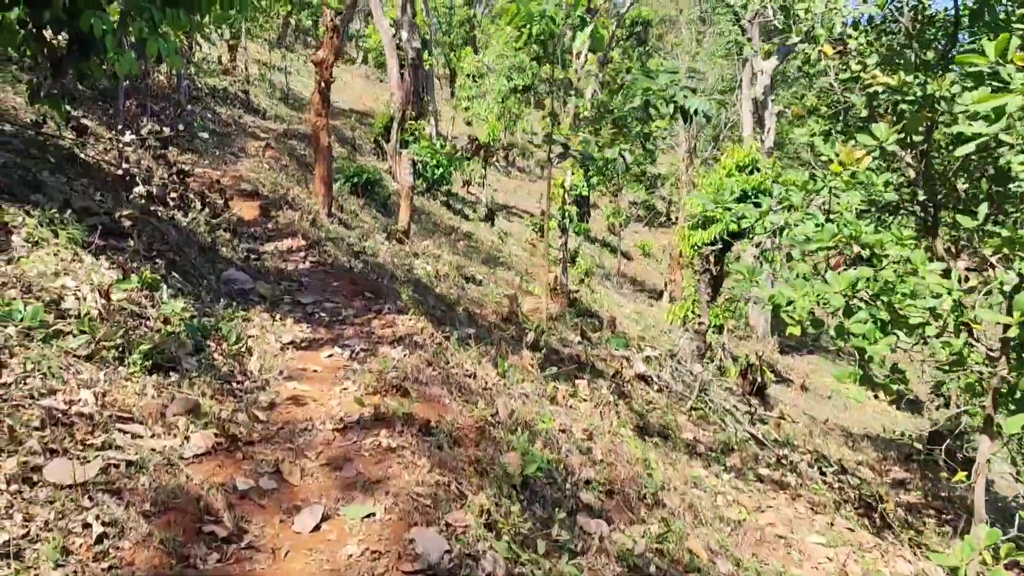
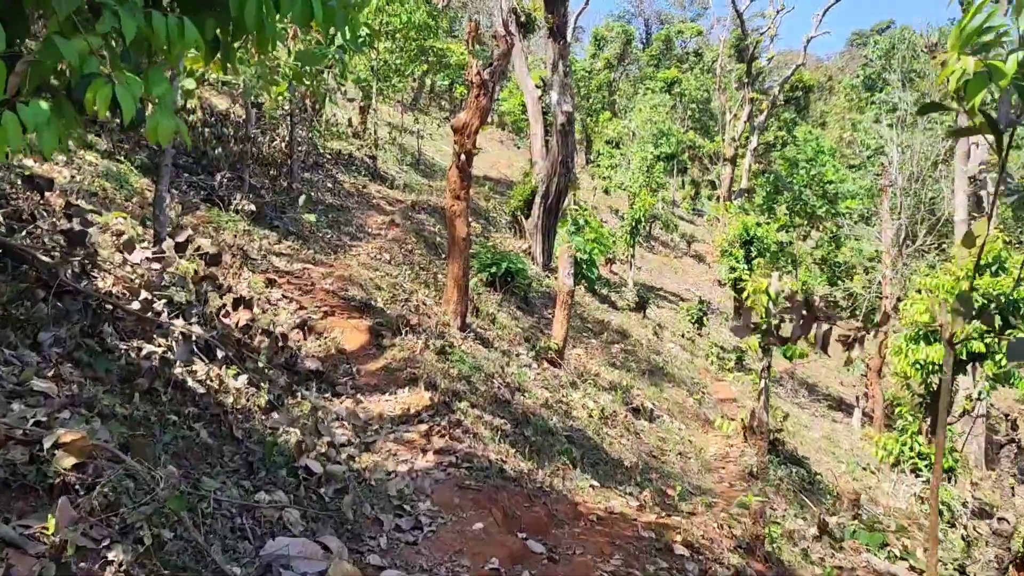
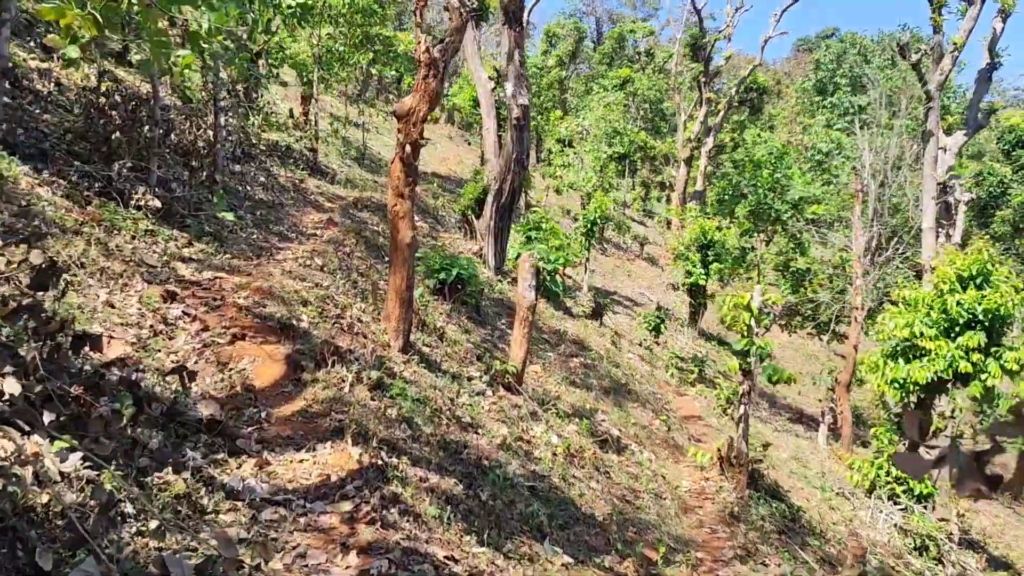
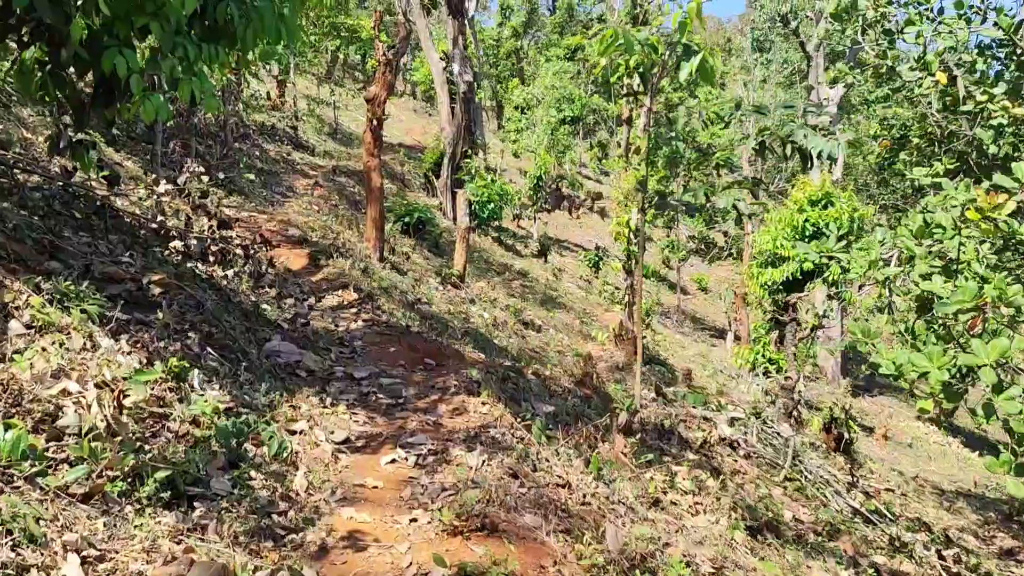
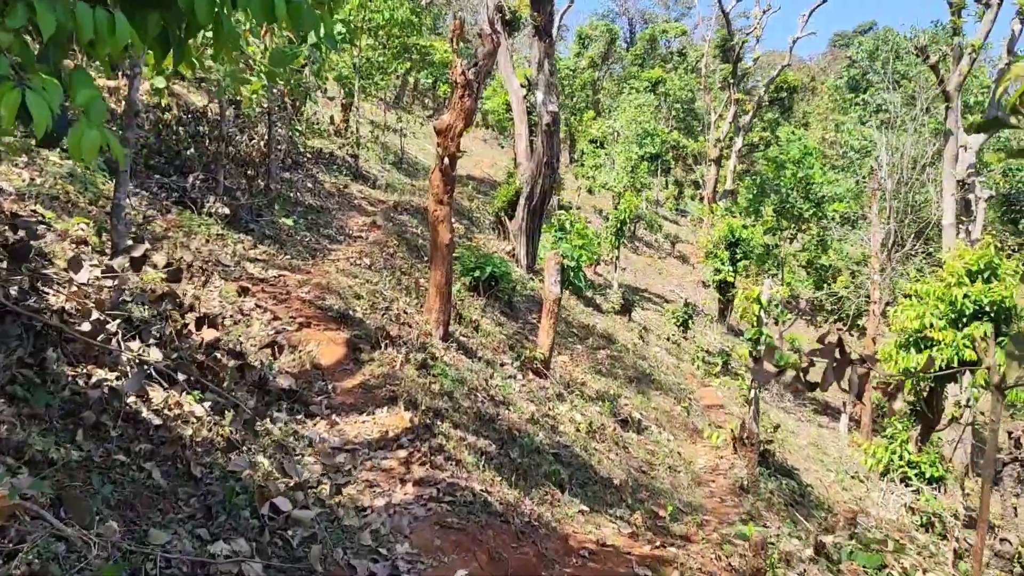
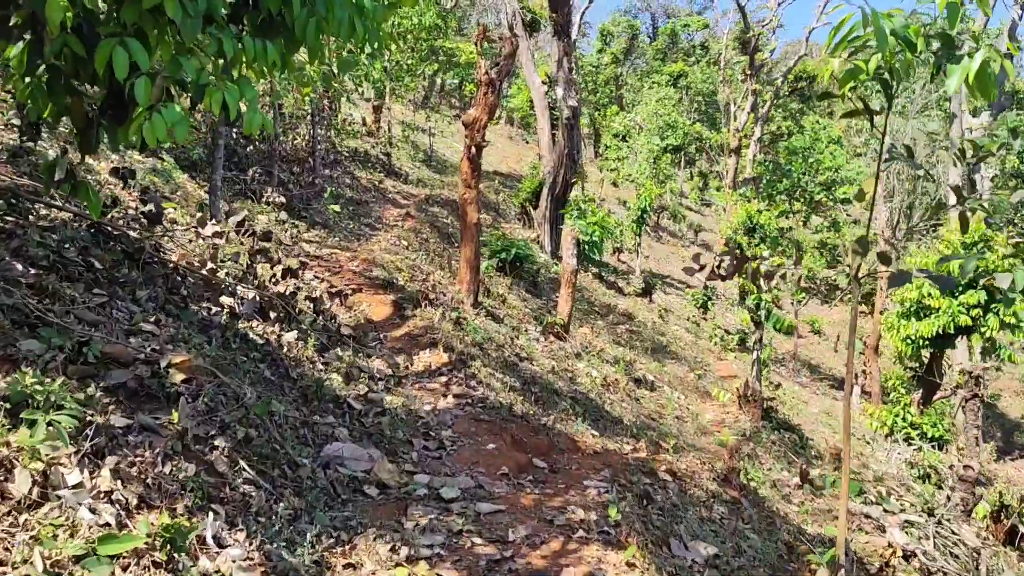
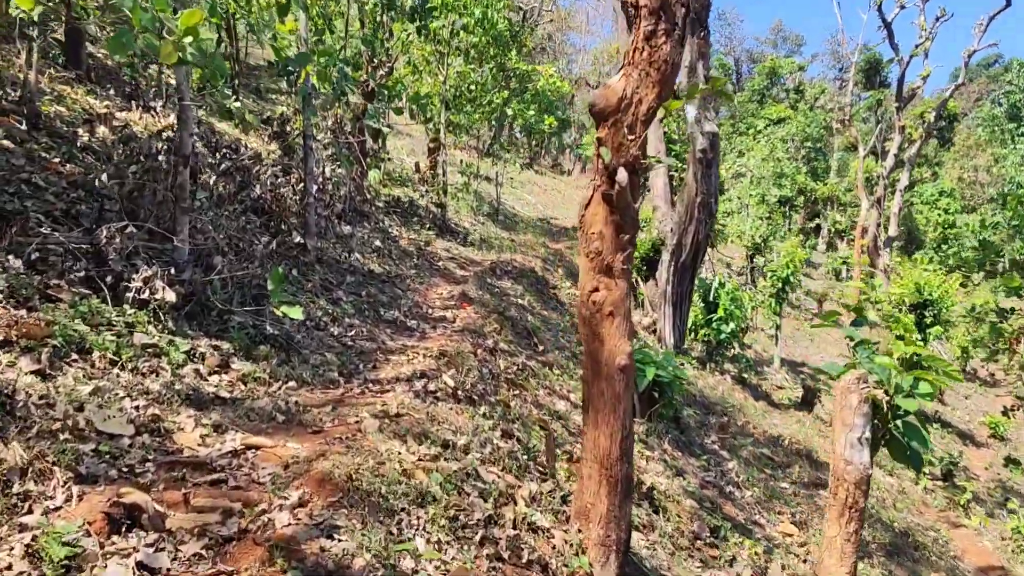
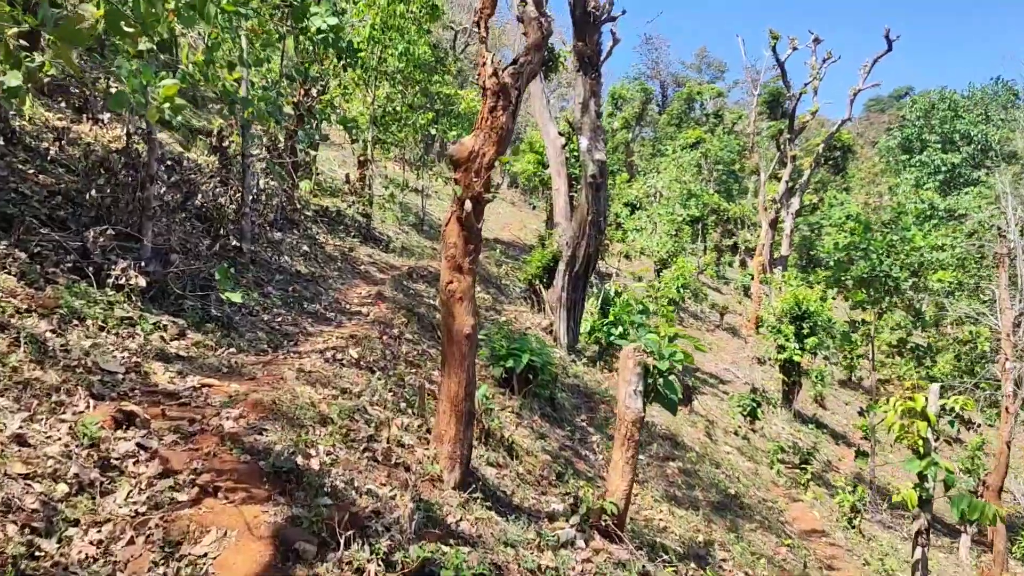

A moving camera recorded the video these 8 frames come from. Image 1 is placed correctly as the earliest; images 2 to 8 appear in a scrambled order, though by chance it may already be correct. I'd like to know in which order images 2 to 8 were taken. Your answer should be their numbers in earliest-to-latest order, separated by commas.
4, 6, 2, 5, 3, 8, 7
